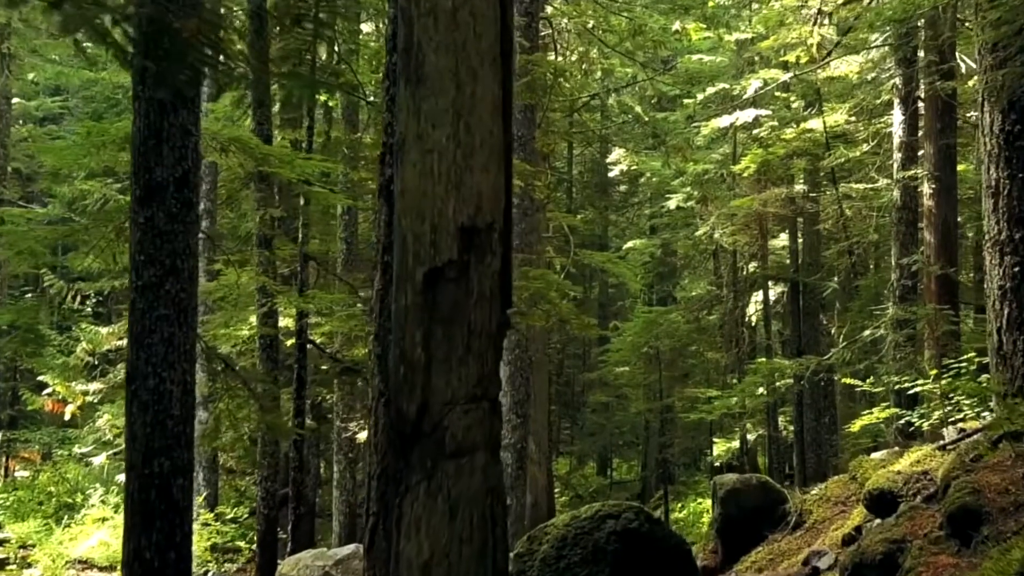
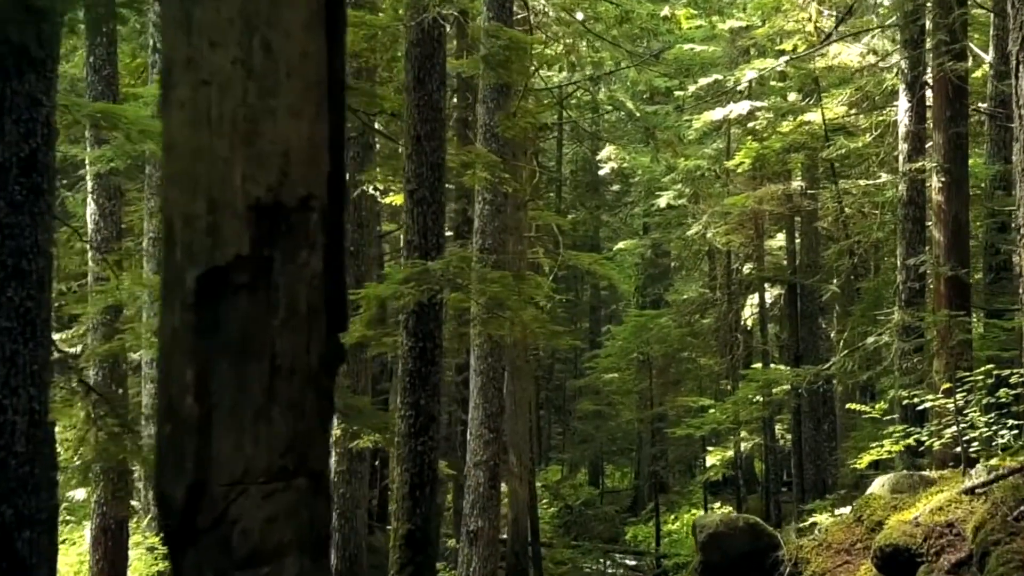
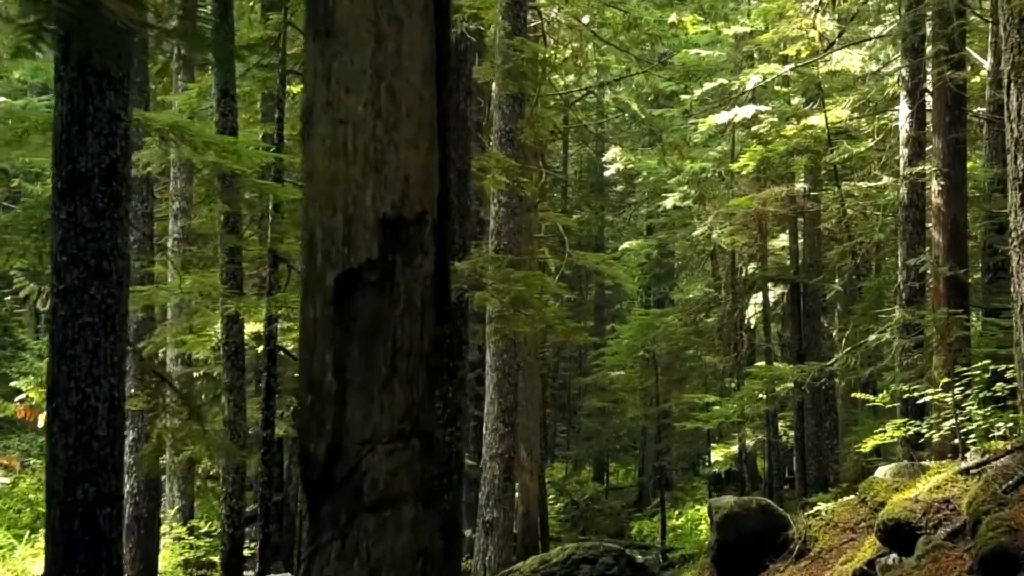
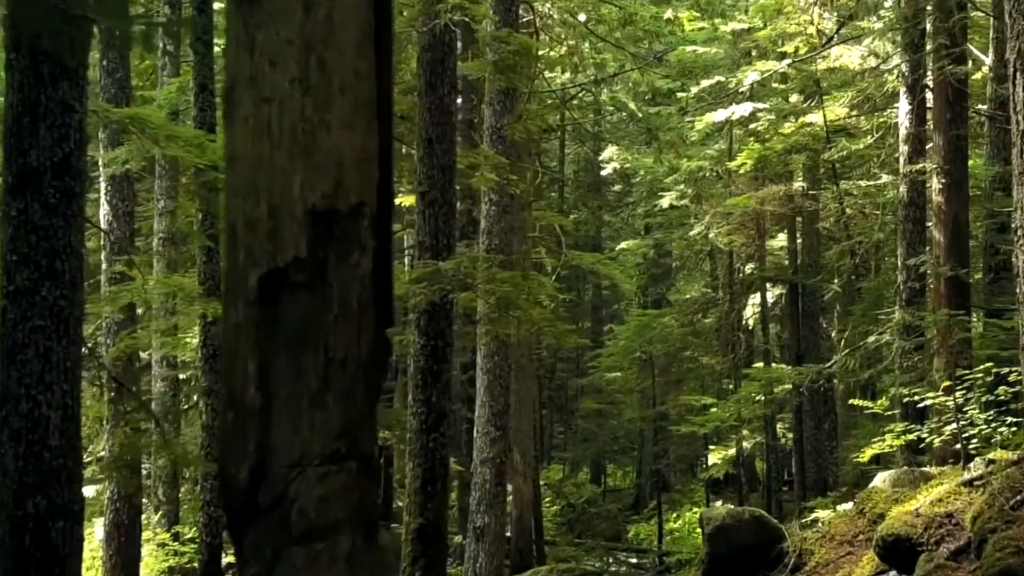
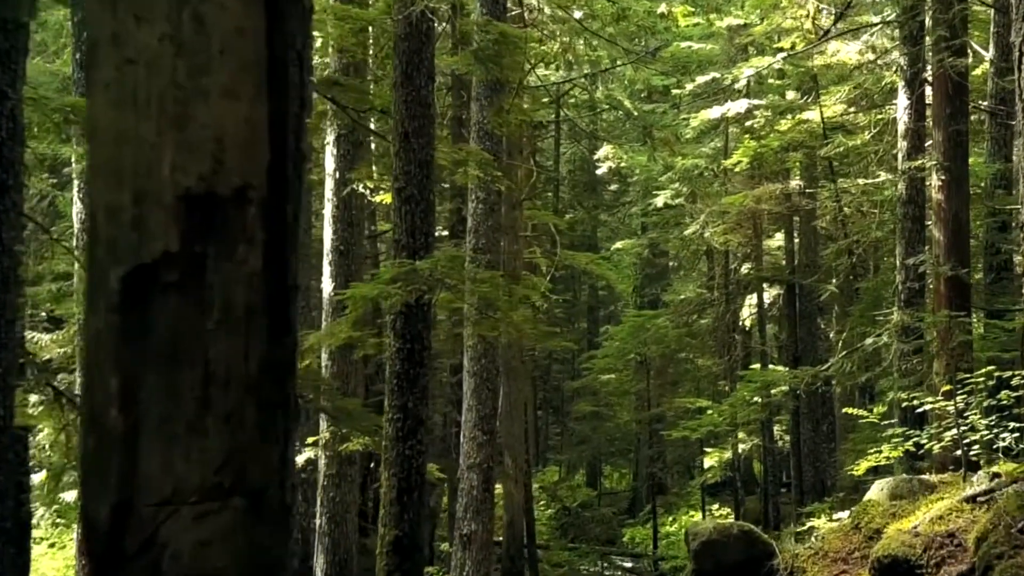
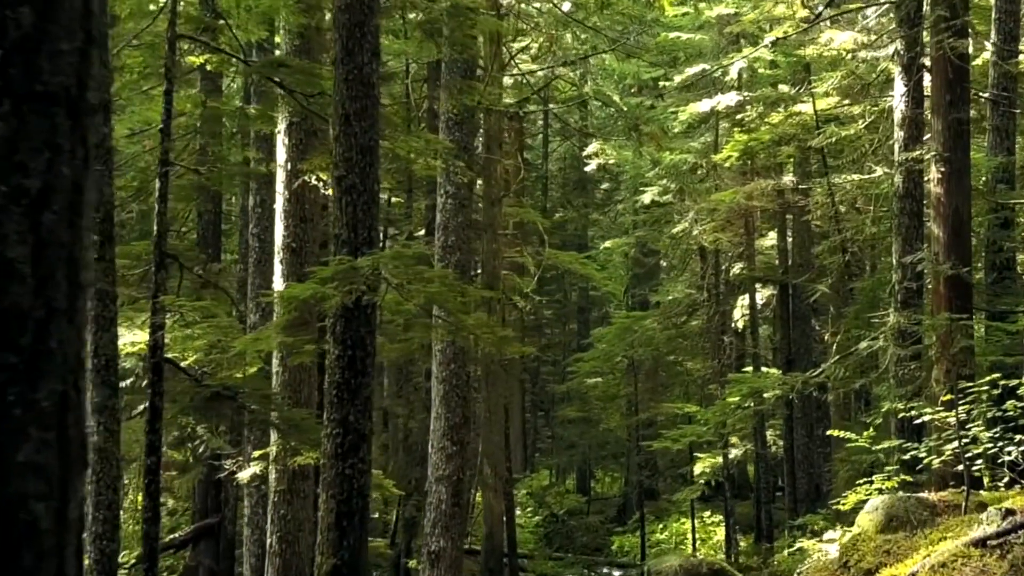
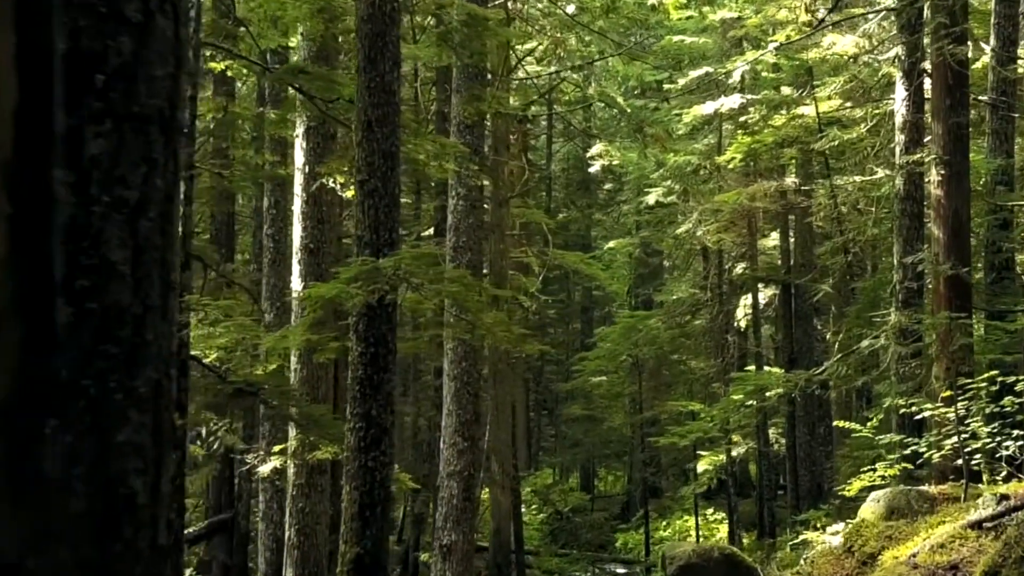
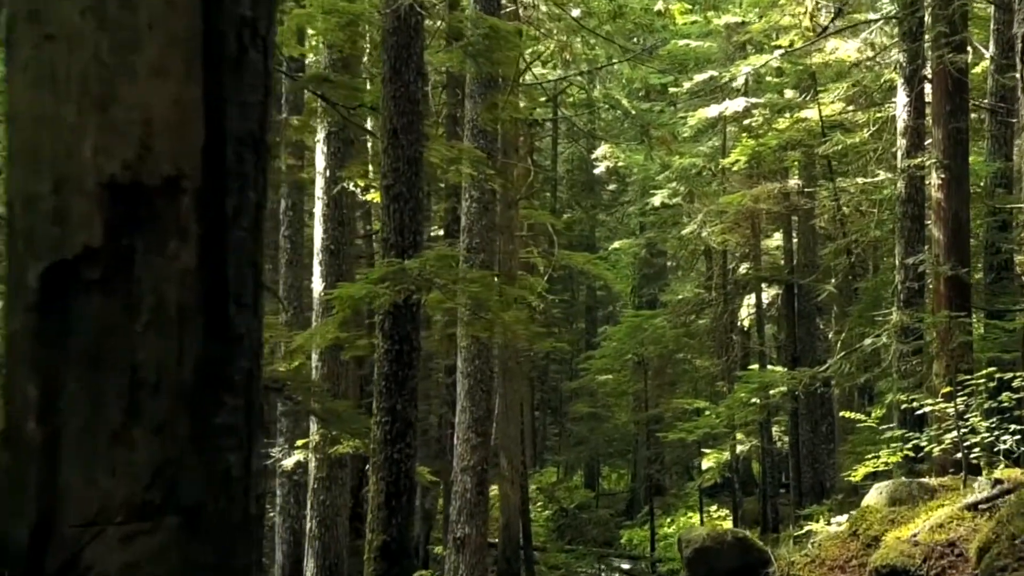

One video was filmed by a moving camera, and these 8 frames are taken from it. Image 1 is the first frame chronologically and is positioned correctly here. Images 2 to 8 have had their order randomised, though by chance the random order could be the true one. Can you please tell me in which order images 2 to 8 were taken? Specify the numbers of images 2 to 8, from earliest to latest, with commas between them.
3, 4, 2, 5, 8, 7, 6
